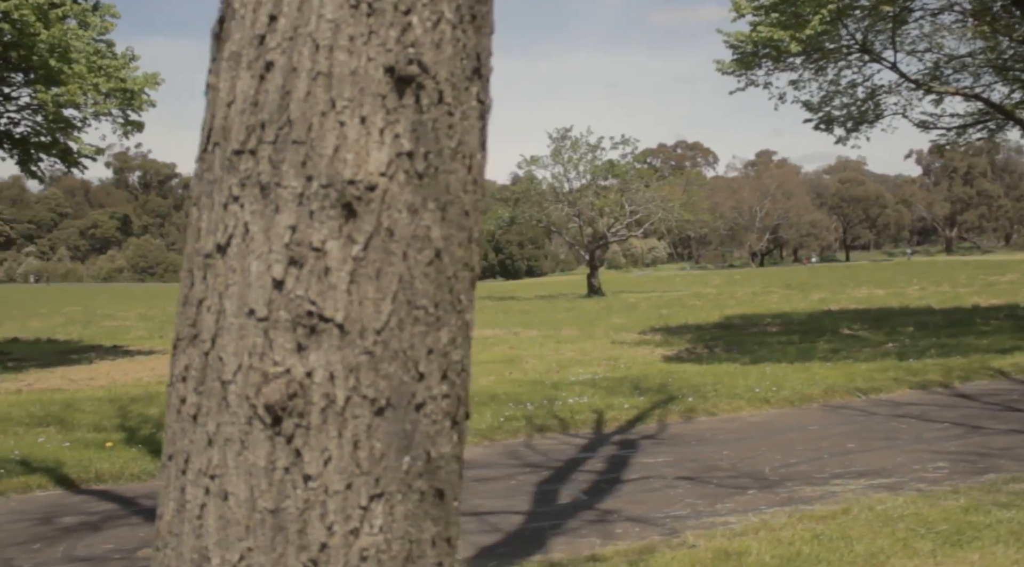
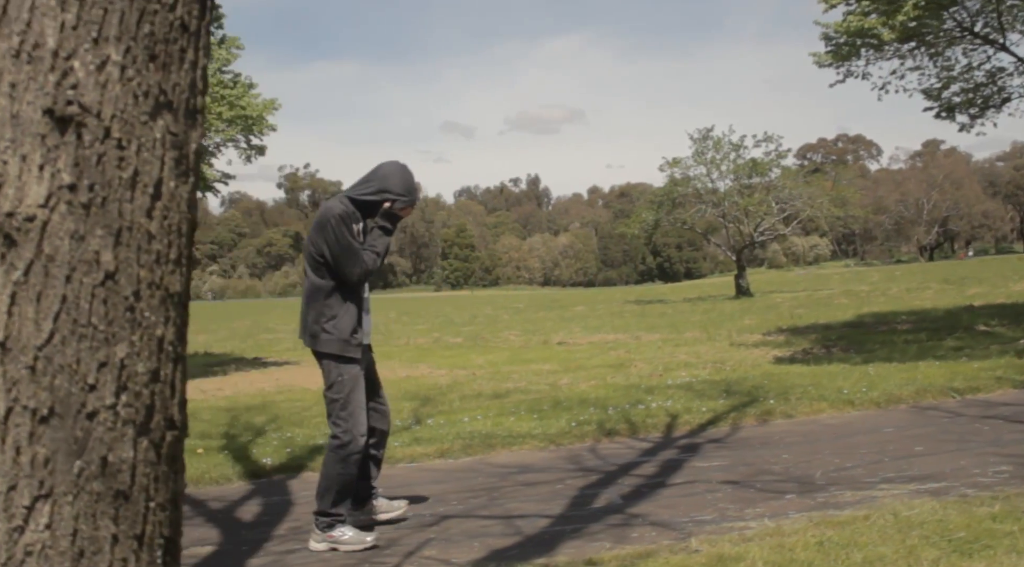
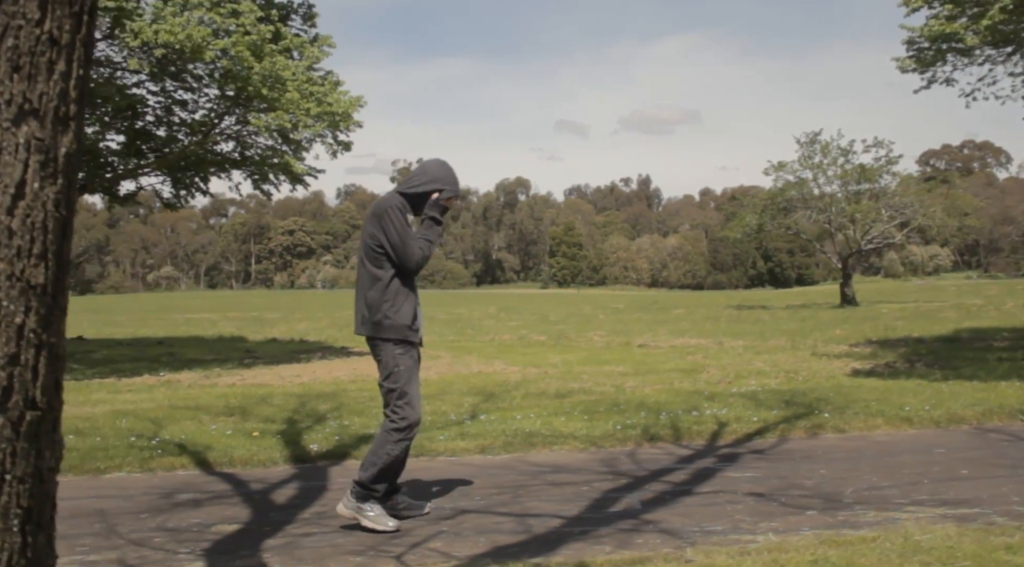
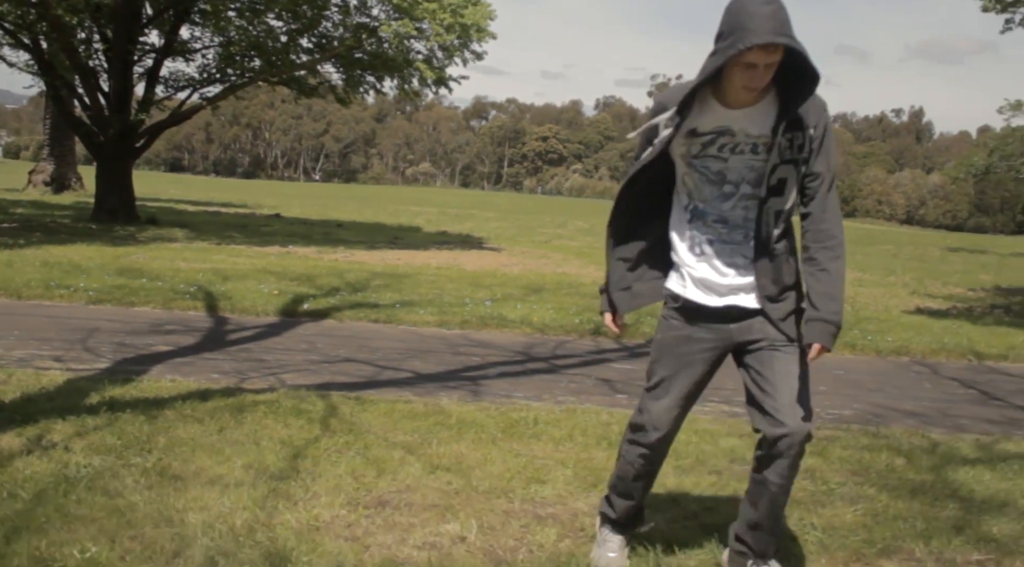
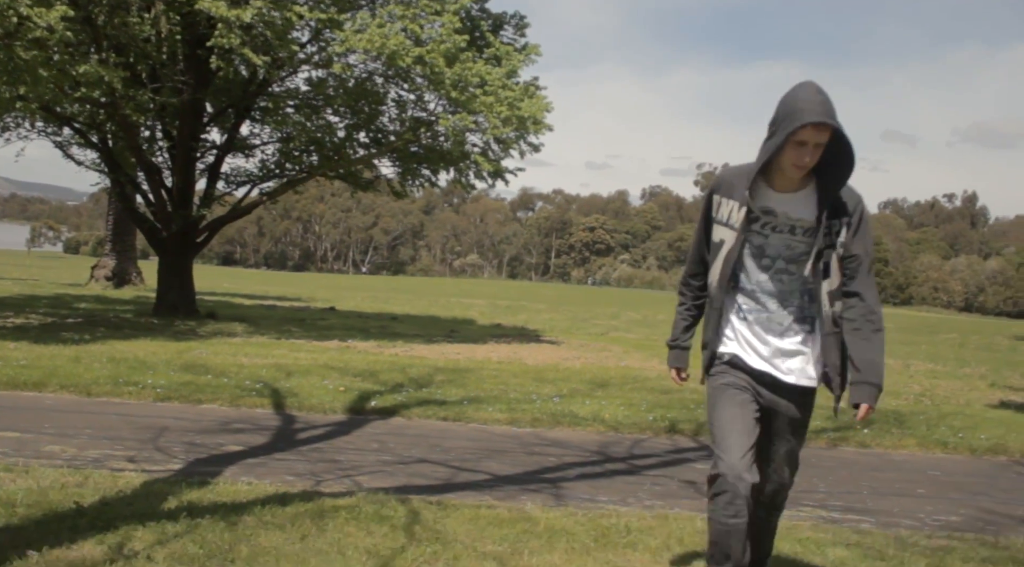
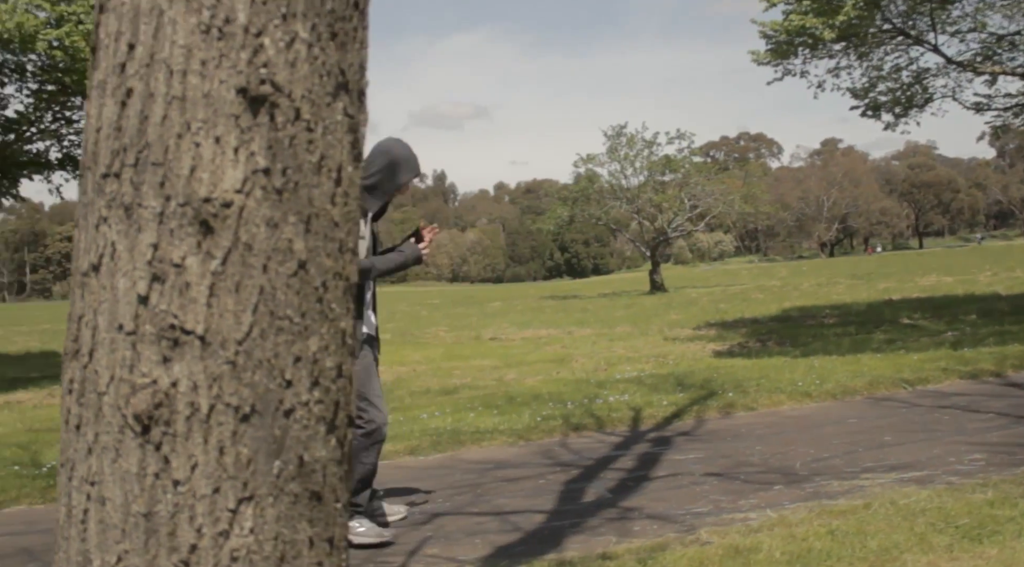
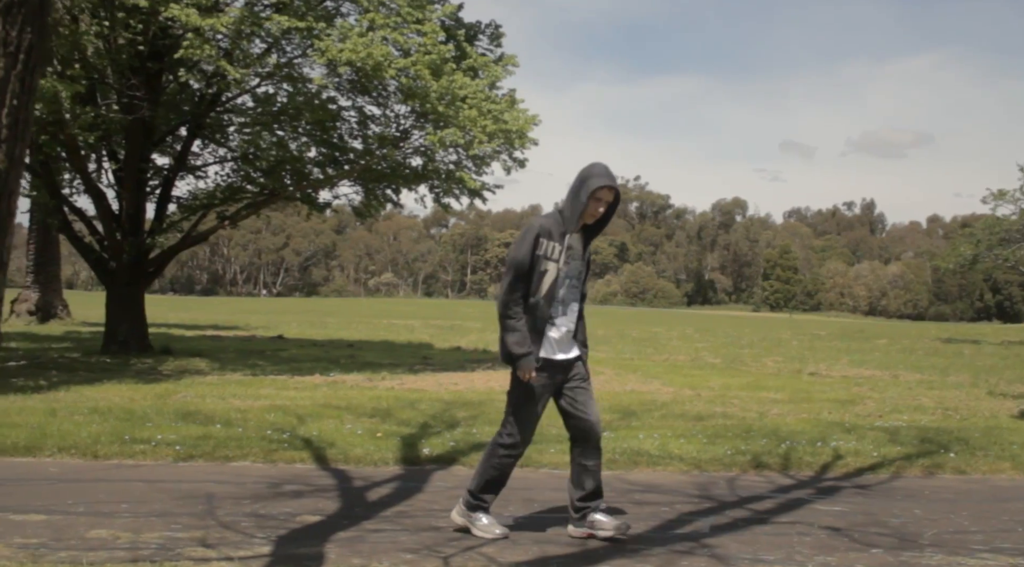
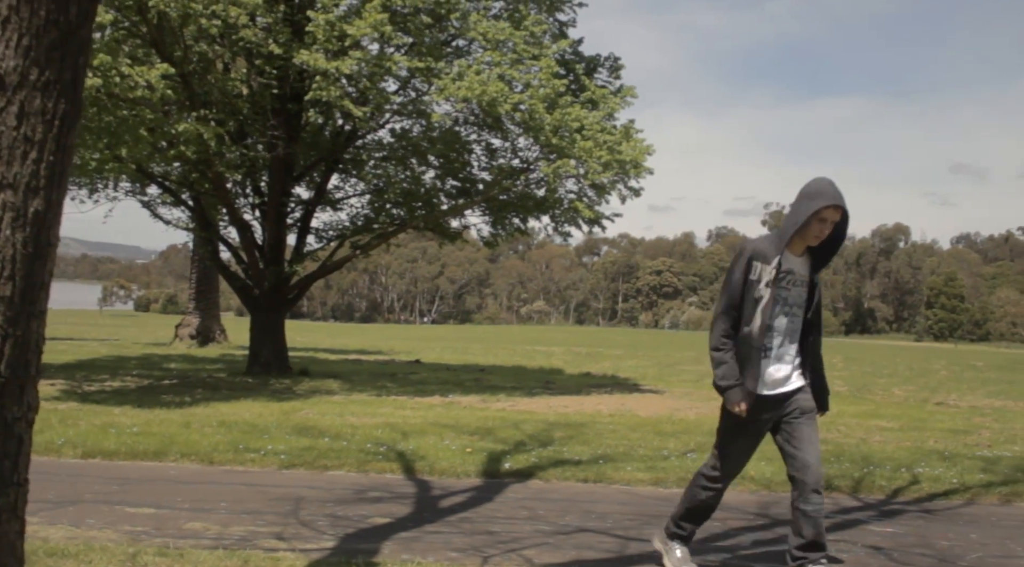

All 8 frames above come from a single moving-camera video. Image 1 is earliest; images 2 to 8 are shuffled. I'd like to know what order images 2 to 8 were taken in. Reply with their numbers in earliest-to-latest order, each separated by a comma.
6, 2, 3, 7, 8, 5, 4
